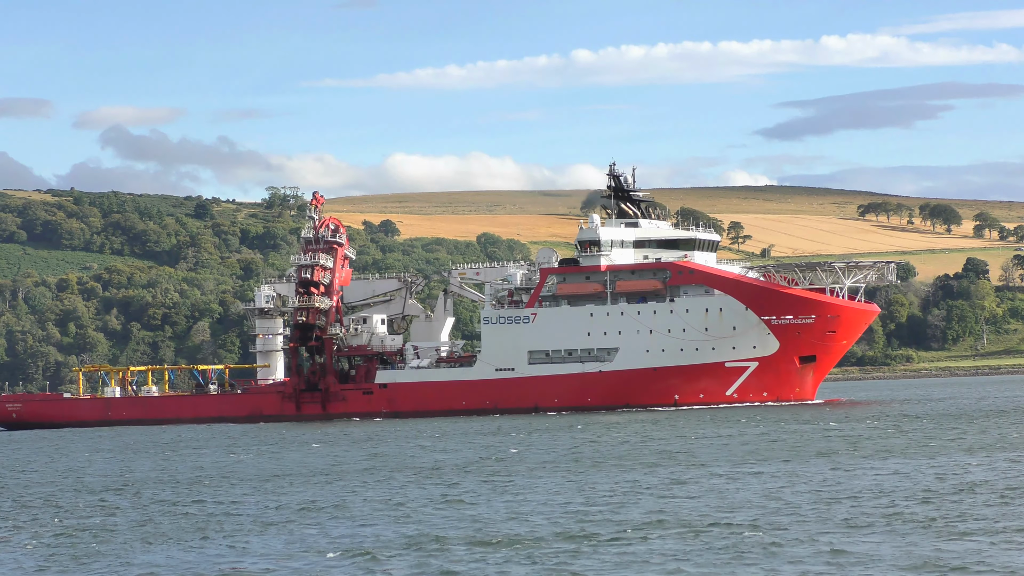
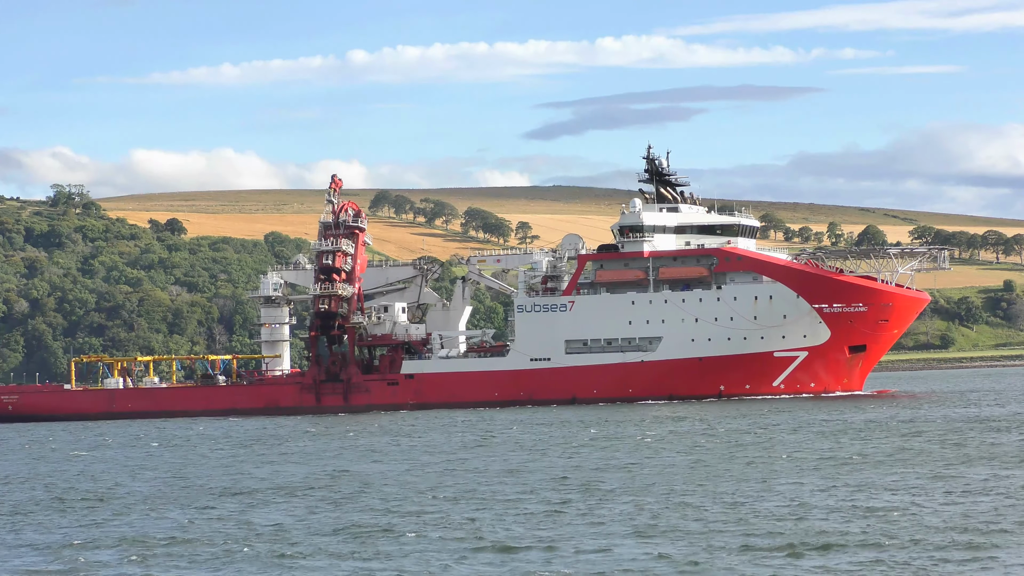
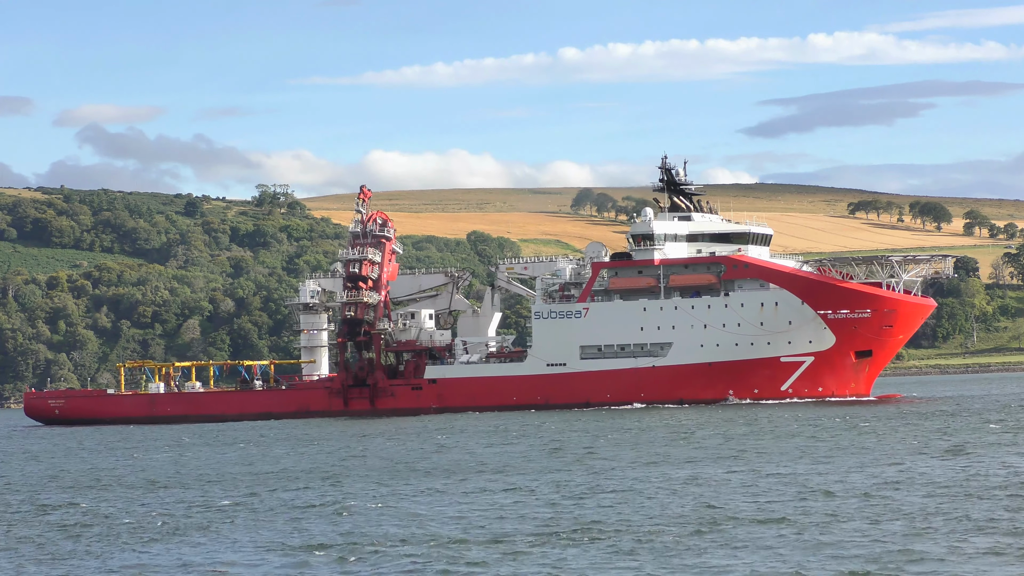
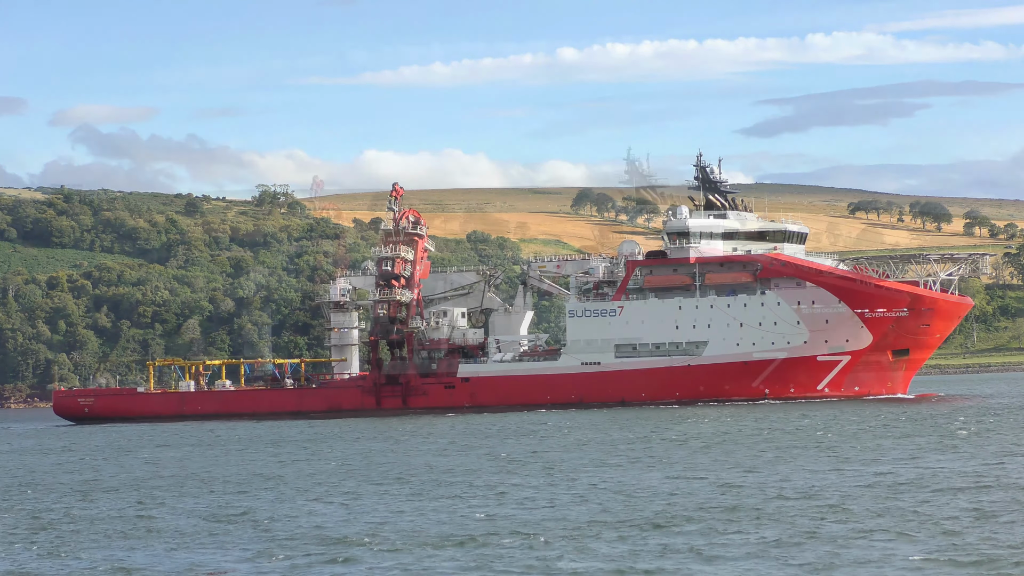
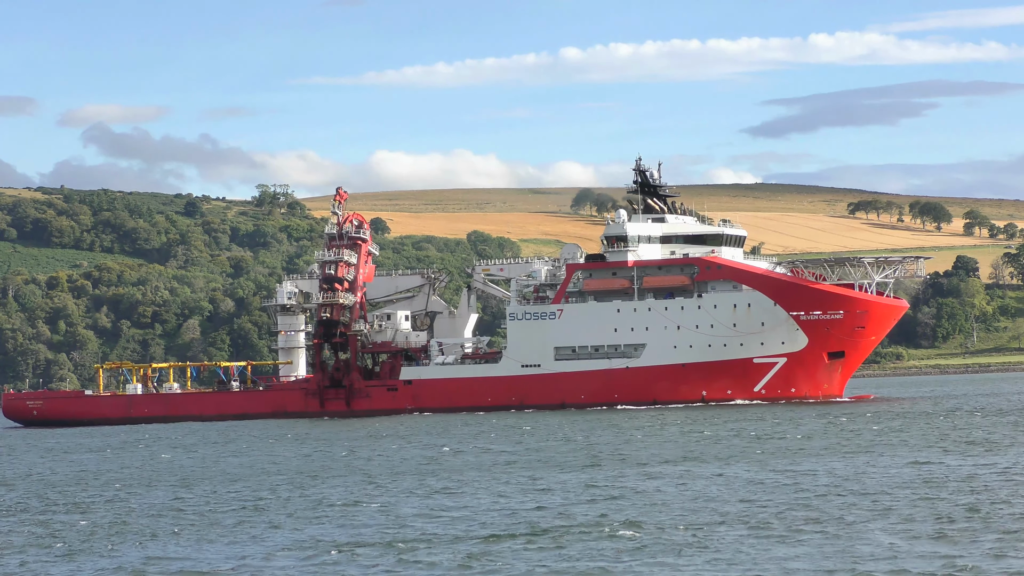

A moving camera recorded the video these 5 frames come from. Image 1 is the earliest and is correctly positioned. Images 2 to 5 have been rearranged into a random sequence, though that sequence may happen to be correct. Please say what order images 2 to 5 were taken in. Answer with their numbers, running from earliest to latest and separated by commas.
5, 3, 4, 2
